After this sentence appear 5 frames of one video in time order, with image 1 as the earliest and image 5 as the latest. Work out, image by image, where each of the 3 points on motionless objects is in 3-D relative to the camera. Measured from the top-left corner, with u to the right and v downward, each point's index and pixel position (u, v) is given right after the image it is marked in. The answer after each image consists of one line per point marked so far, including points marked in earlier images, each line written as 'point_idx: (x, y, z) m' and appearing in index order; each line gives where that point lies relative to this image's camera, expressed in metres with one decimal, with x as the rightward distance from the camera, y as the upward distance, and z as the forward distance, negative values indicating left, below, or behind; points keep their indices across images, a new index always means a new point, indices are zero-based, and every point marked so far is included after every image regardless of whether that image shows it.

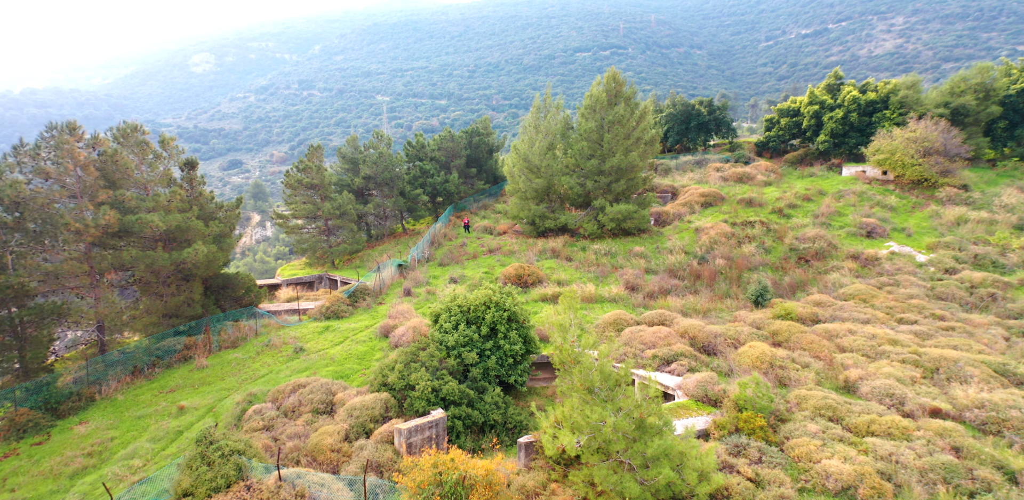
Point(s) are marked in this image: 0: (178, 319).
0: (-9.2, -1.9, +15.6) m
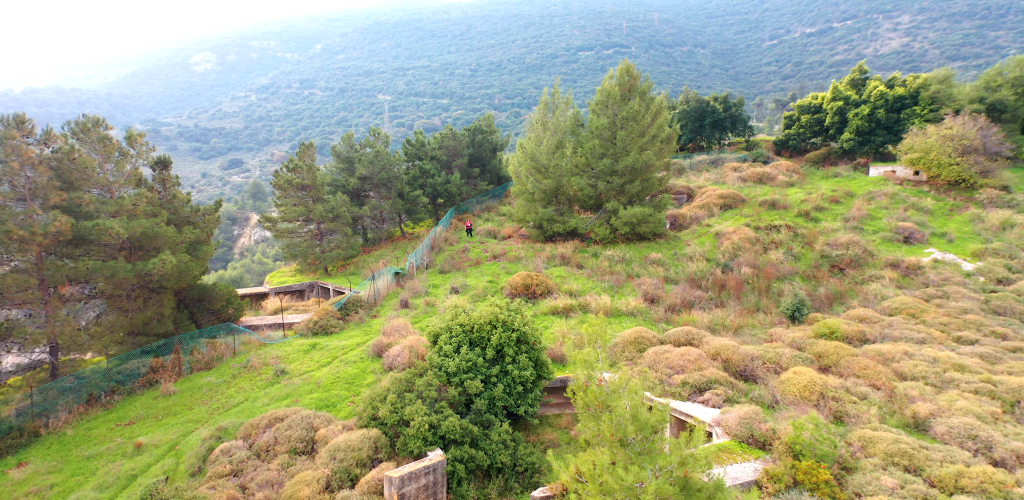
0: (-9.0, -2.1, +13.9) m
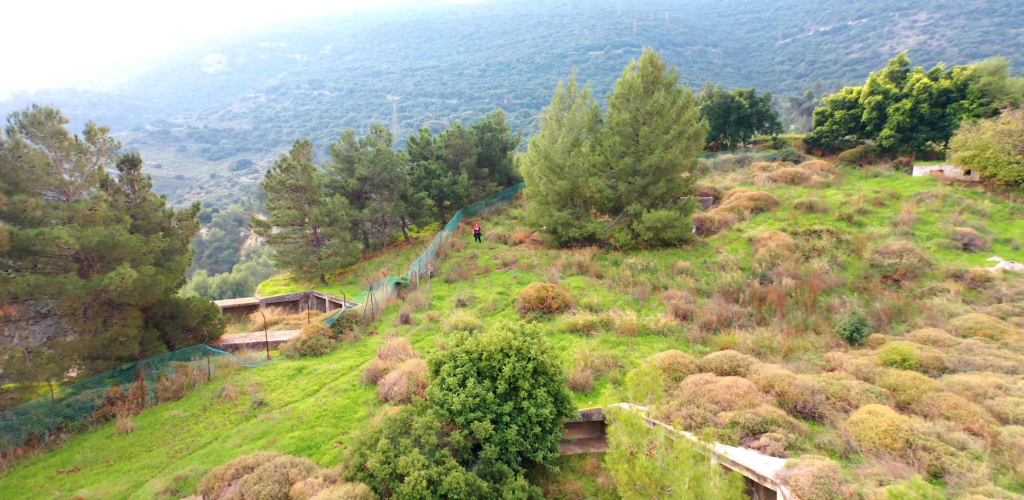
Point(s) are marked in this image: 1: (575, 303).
0: (-8.7, -2.4, +12.1) m
1: (+1.9, -1.6, +16.7) m
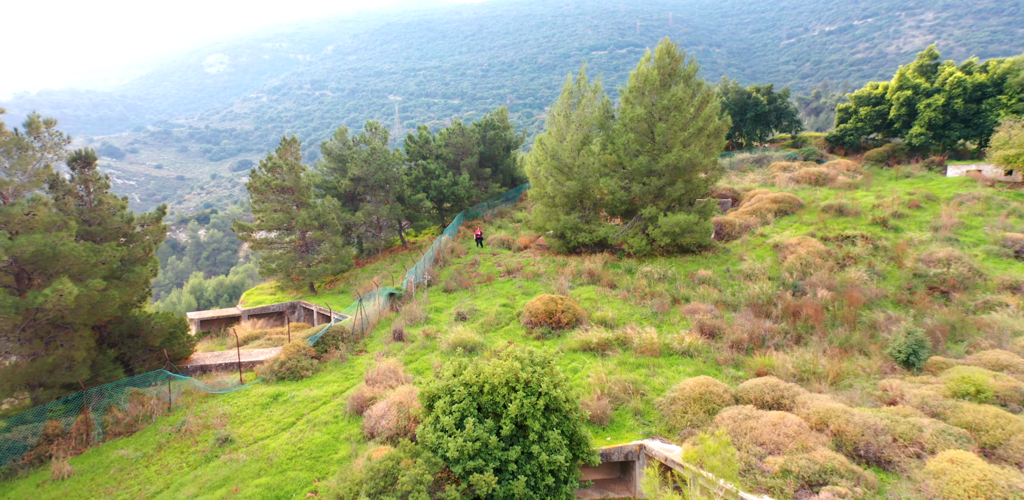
0: (-8.6, -2.6, +10.4) m
1: (+2.0, -1.8, +15.0) m
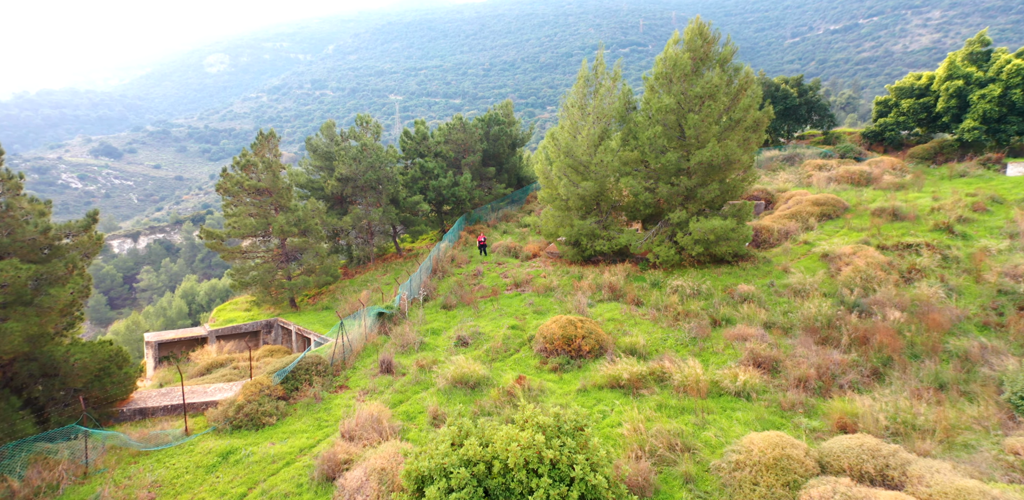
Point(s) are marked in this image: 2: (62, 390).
0: (-8.3, -2.9, +7.9) m
1: (+2.2, -2.1, +12.5) m
2: (-7.7, -2.4, +9.8) m
